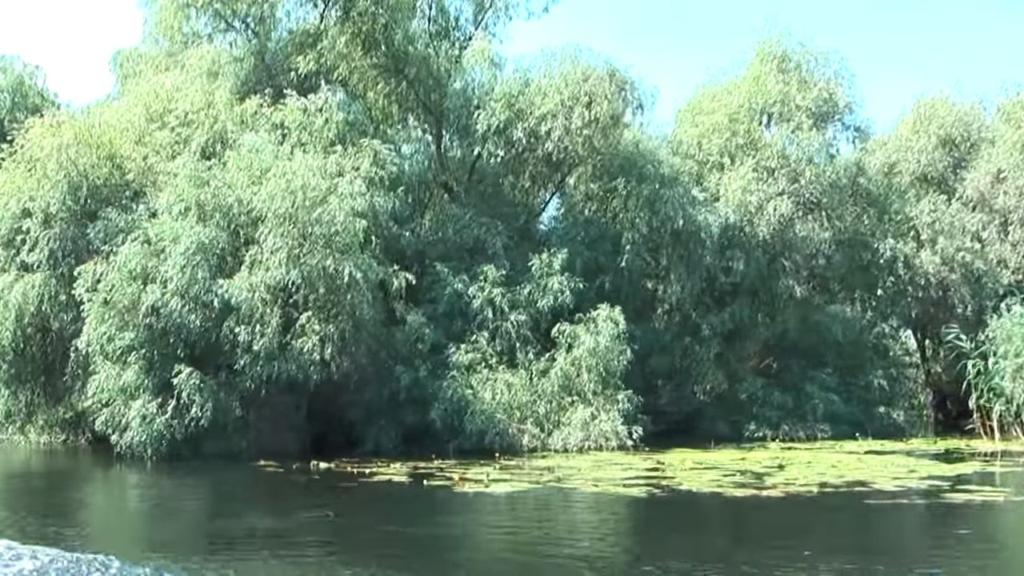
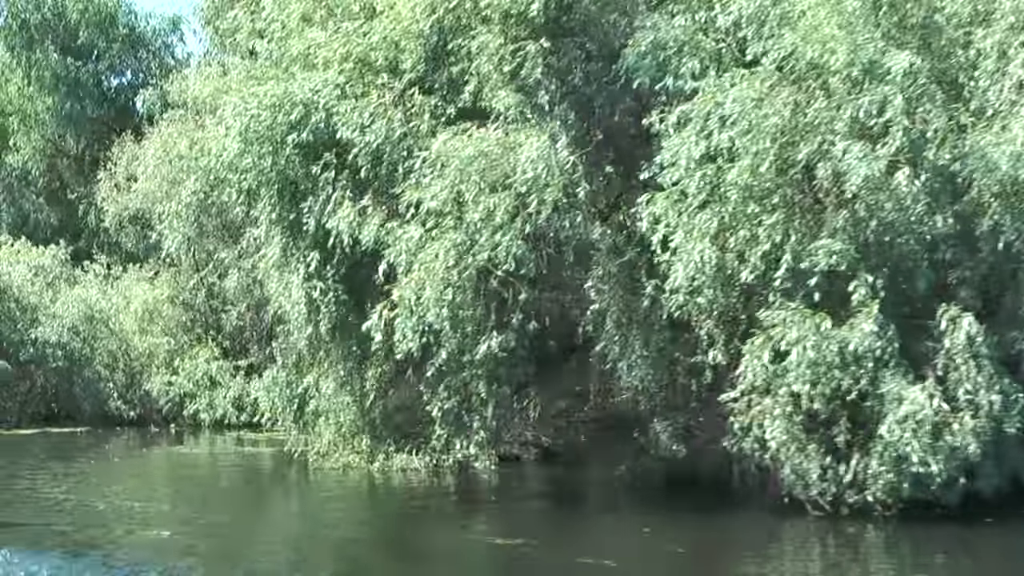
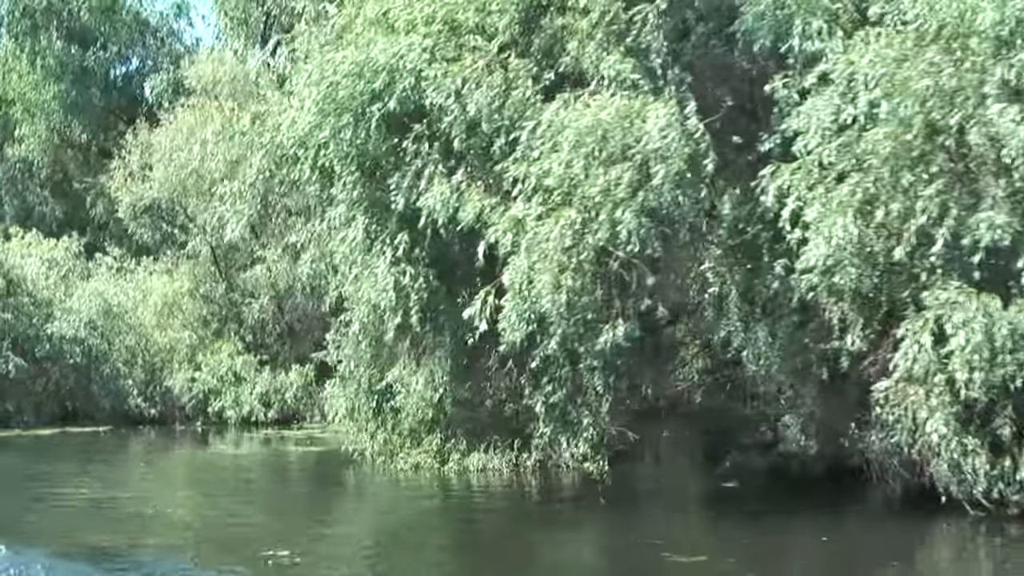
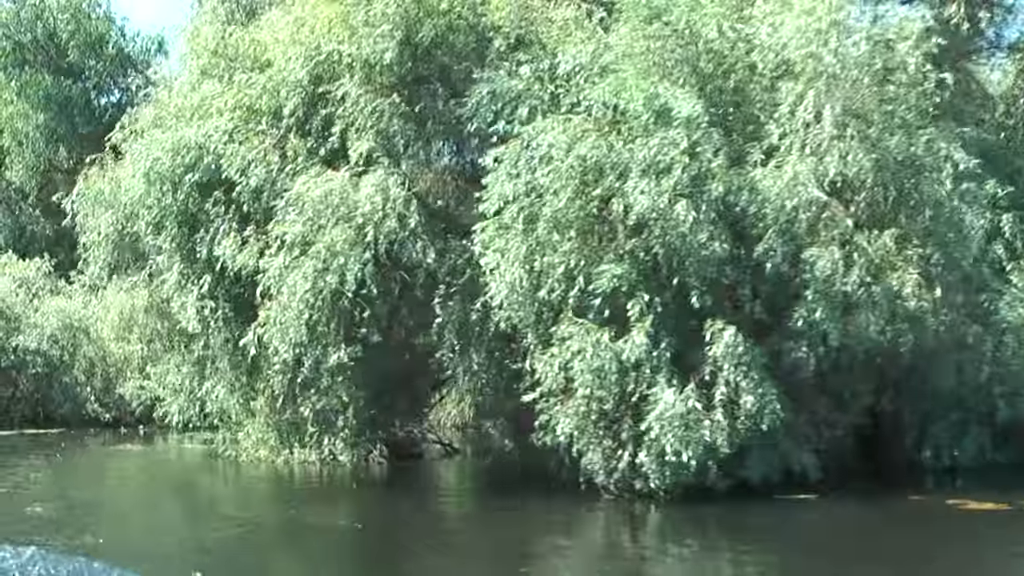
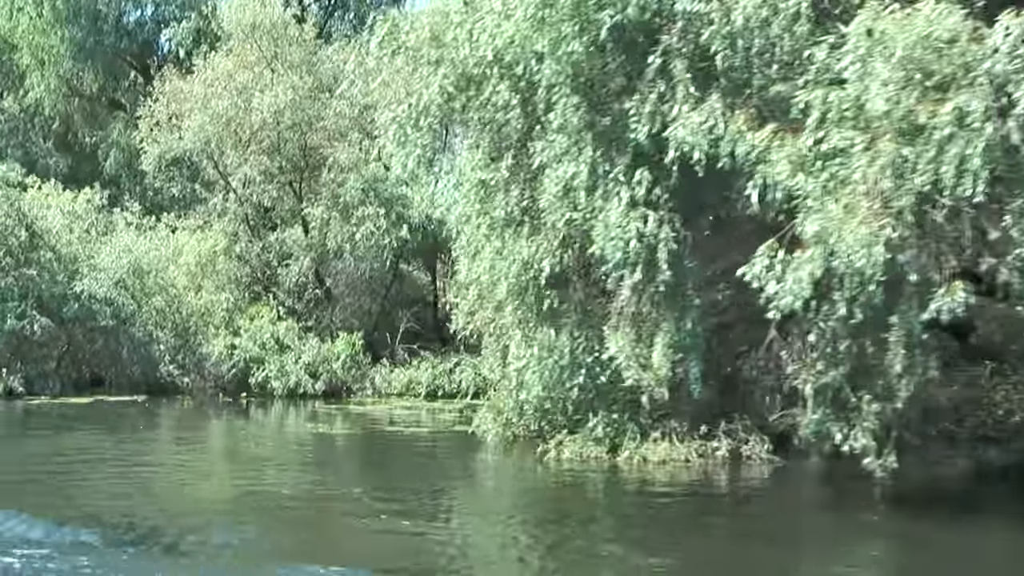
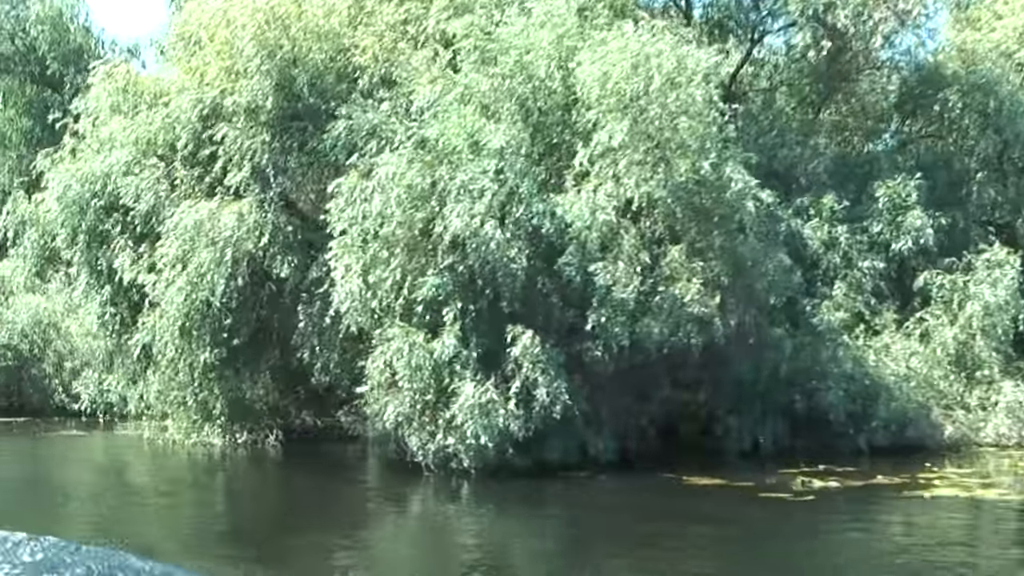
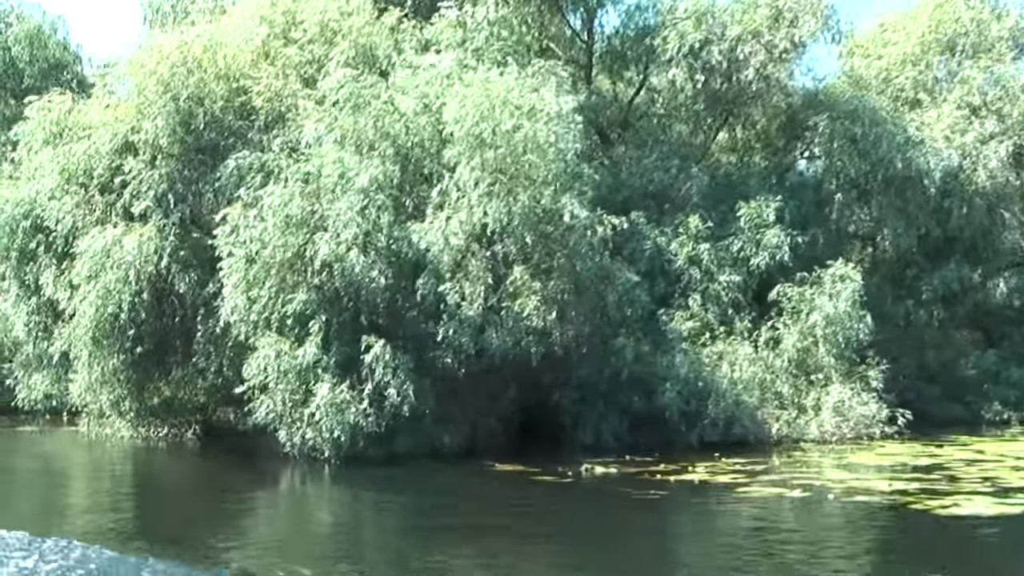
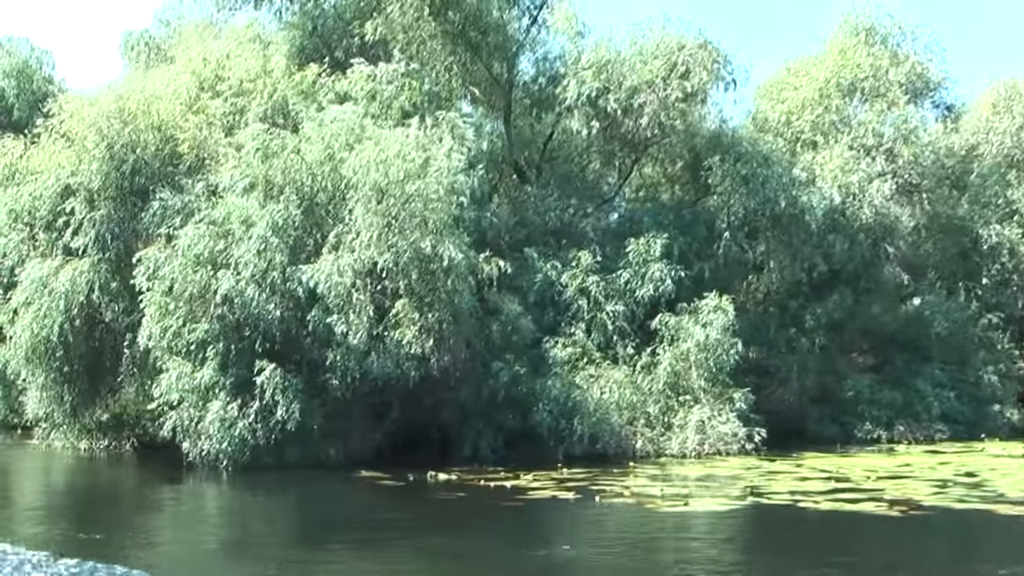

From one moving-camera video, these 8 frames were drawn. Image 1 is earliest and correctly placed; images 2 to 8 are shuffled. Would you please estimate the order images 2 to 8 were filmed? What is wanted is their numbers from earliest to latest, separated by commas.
8, 7, 6, 4, 2, 3, 5
